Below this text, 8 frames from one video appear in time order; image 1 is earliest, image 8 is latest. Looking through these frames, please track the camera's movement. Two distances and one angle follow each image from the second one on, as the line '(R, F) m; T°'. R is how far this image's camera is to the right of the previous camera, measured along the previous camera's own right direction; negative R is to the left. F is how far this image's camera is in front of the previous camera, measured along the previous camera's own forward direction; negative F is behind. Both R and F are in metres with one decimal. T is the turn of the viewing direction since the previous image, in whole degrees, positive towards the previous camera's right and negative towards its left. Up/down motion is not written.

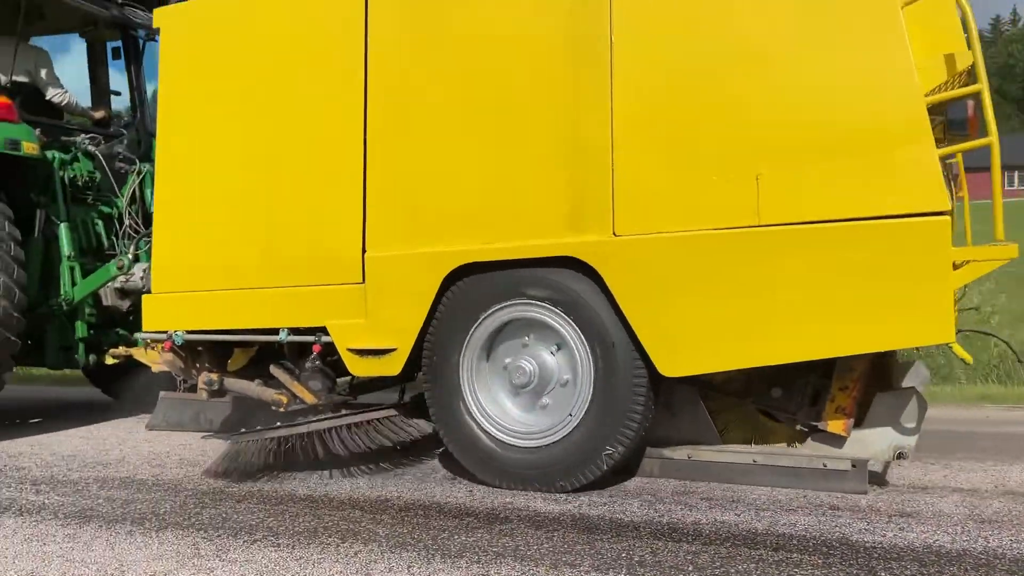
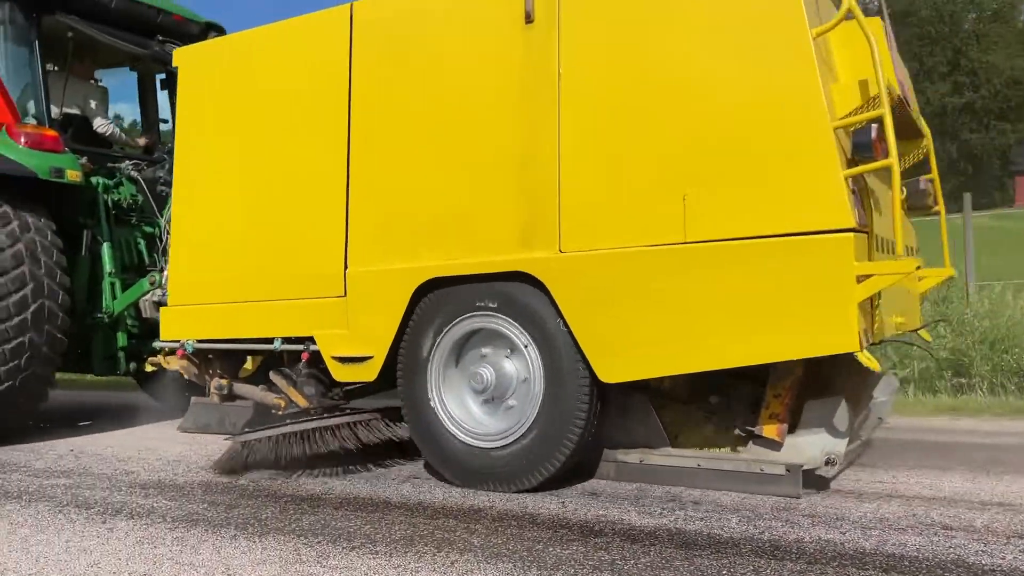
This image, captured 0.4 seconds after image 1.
(+0.4, -0.2) m; -5°
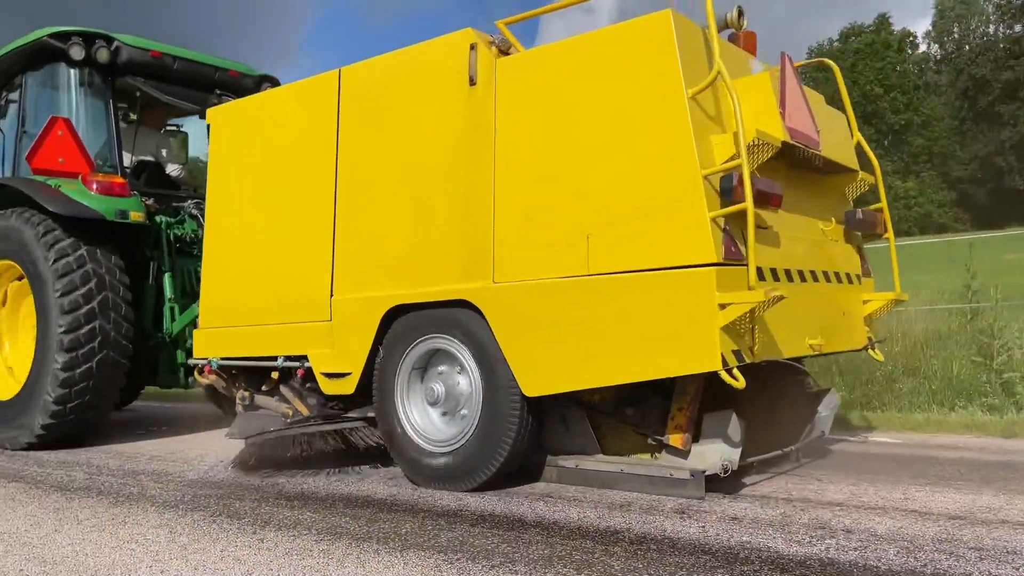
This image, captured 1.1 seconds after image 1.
(+0.7, -0.4) m; -8°
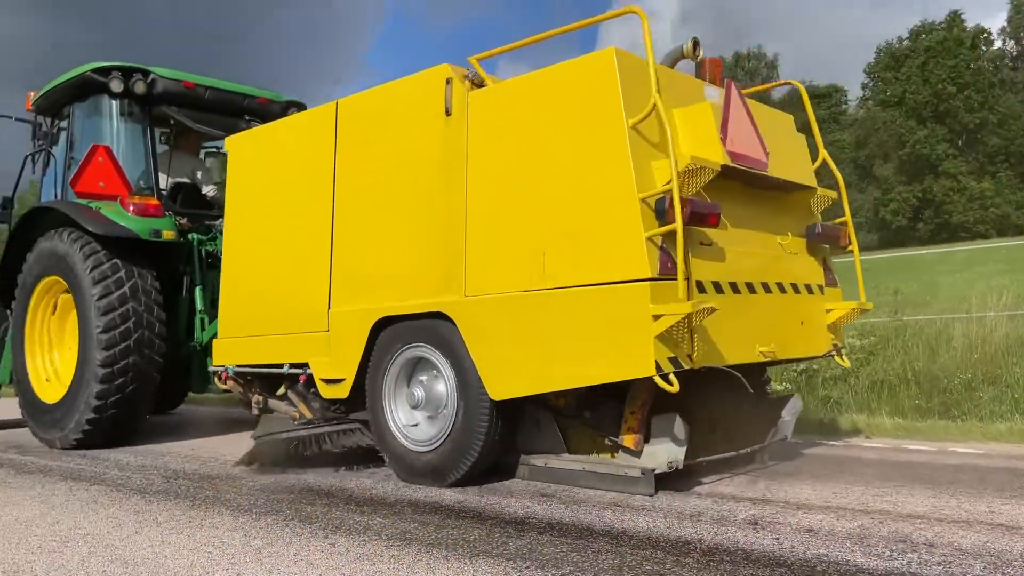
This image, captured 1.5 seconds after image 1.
(+0.4, -0.3) m; -4°
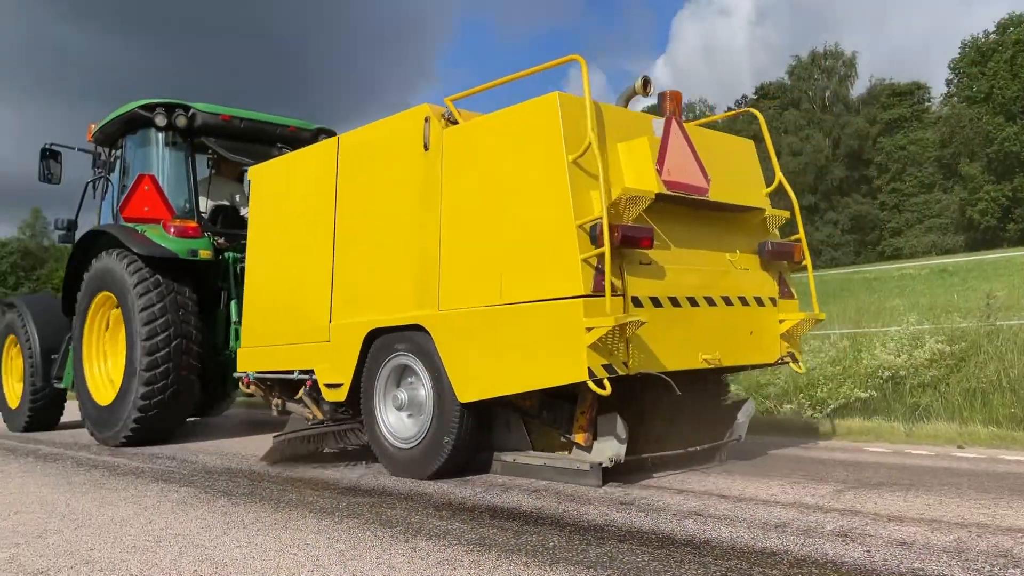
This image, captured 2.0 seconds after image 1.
(+0.5, -0.4) m; -5°
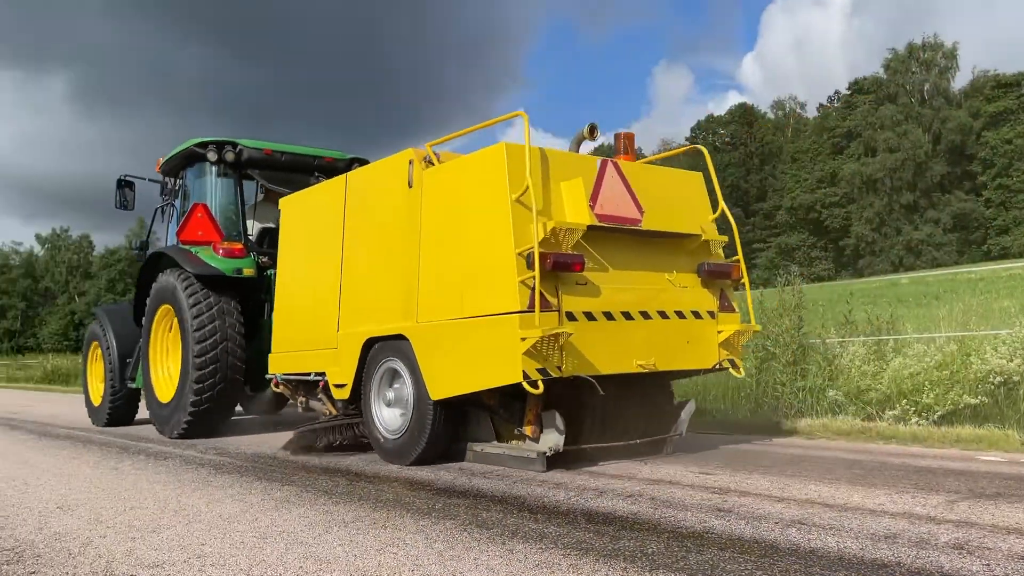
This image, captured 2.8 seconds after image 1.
(+0.7, -0.7) m; -6°
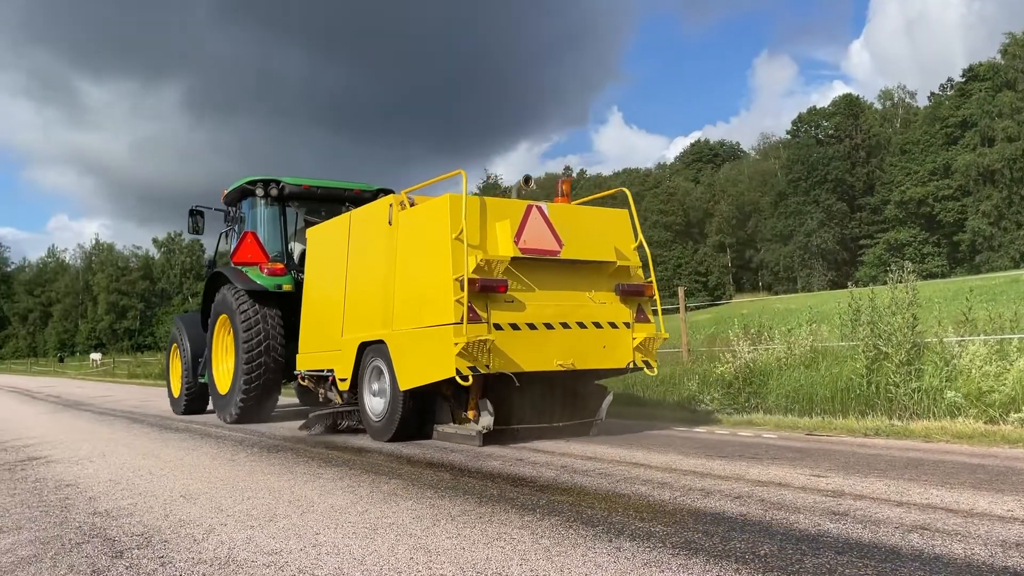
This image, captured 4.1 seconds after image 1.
(+1.0, -1.3) m; -6°
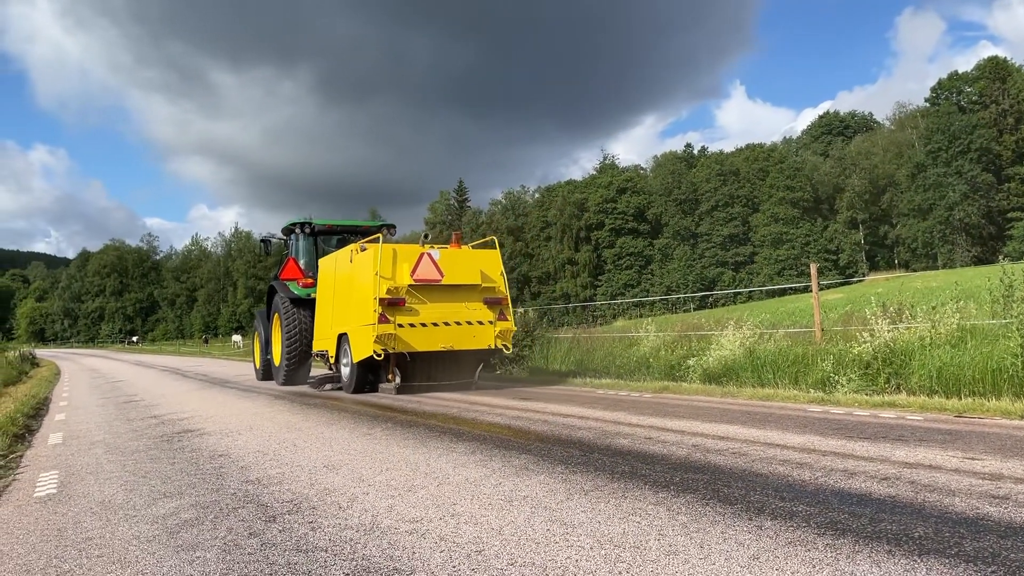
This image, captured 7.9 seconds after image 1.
(+0.7, -1.1) m; -8°
